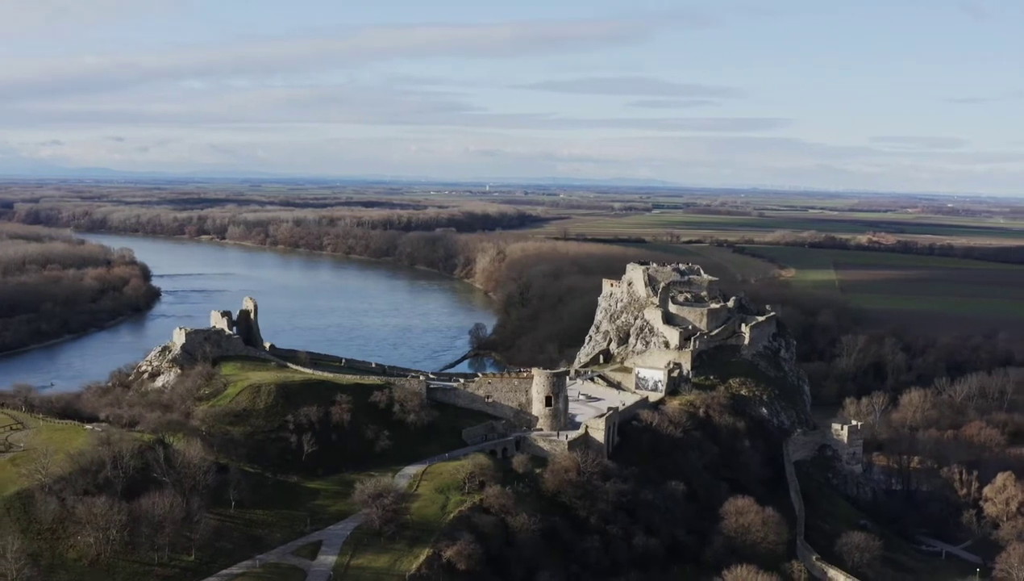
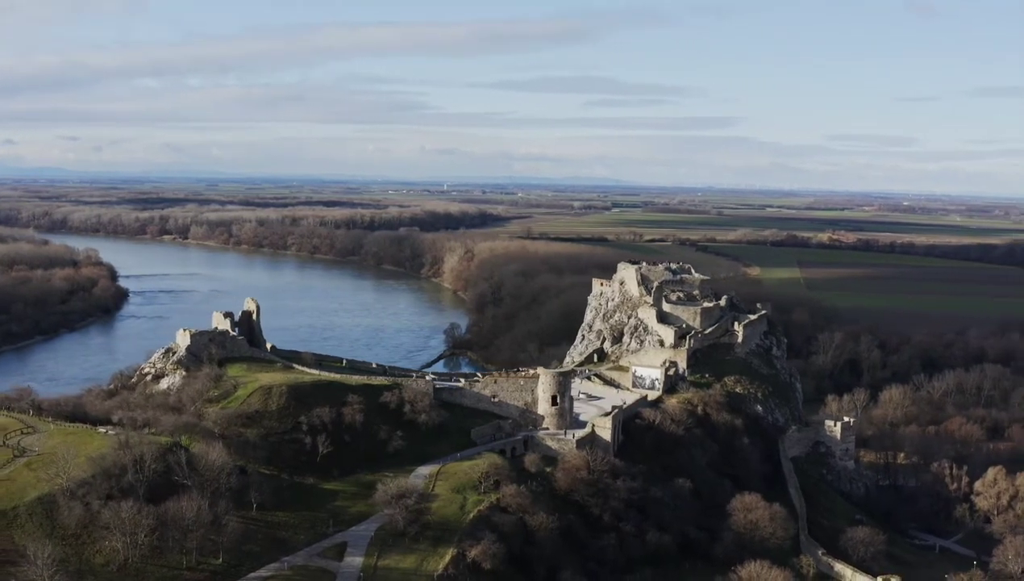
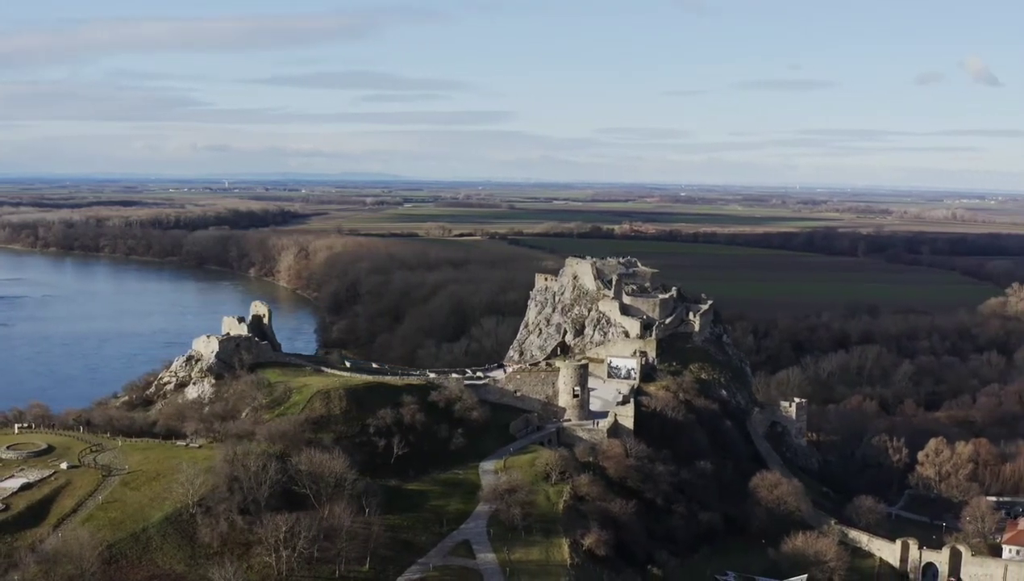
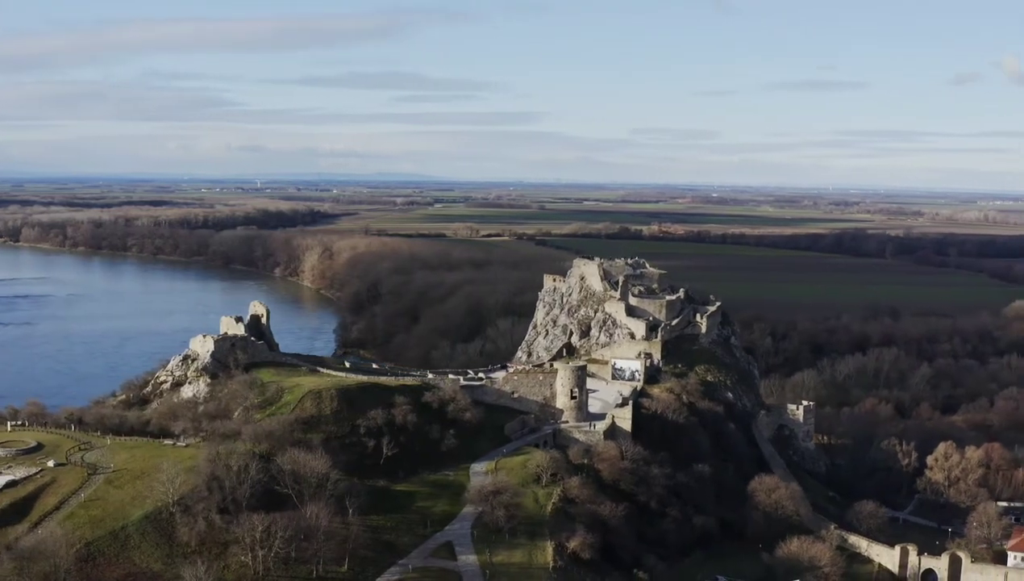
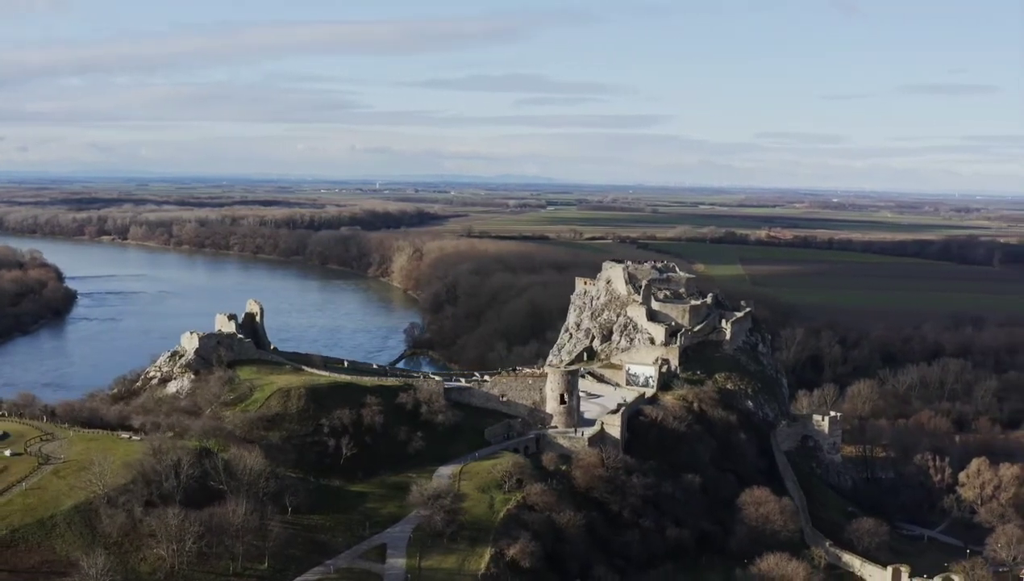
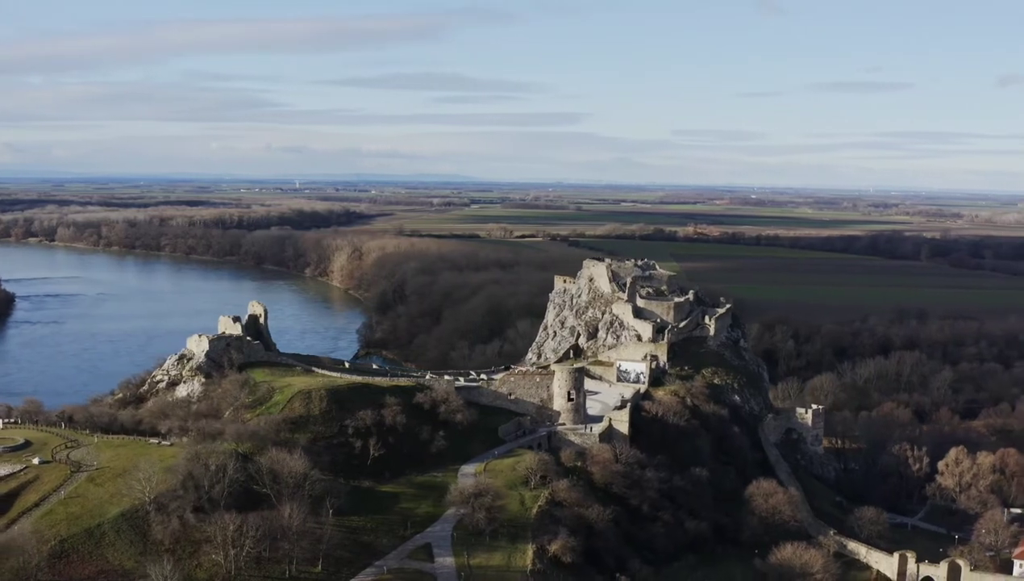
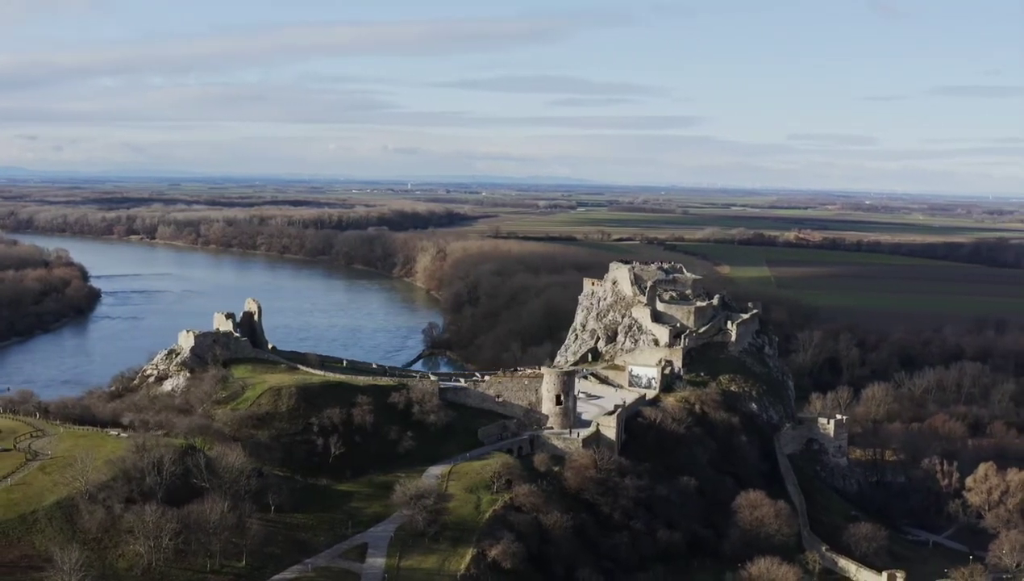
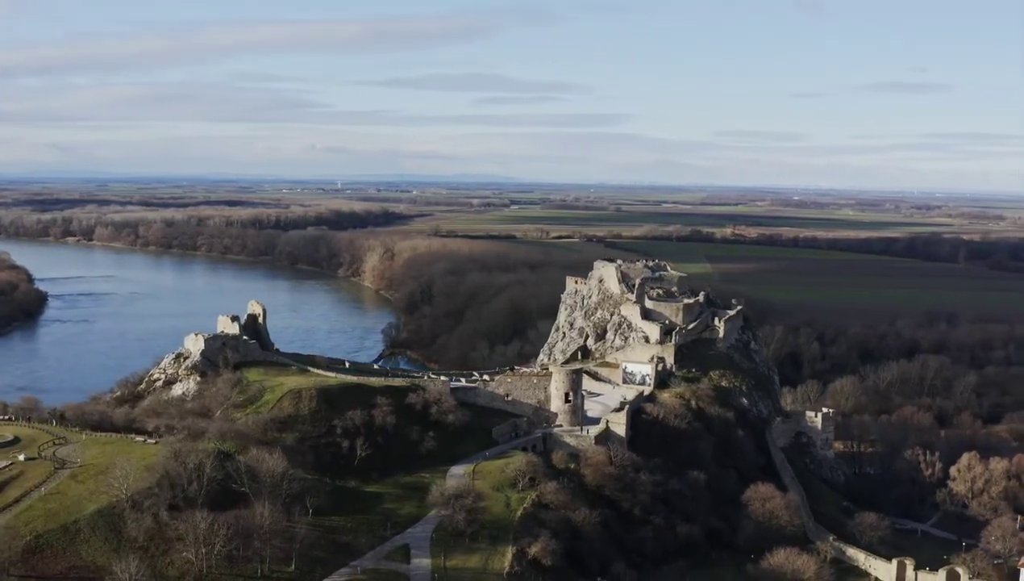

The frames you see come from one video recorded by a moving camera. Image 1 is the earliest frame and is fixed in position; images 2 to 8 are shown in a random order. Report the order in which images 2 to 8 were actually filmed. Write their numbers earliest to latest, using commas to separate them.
2, 7, 5, 8, 6, 4, 3
